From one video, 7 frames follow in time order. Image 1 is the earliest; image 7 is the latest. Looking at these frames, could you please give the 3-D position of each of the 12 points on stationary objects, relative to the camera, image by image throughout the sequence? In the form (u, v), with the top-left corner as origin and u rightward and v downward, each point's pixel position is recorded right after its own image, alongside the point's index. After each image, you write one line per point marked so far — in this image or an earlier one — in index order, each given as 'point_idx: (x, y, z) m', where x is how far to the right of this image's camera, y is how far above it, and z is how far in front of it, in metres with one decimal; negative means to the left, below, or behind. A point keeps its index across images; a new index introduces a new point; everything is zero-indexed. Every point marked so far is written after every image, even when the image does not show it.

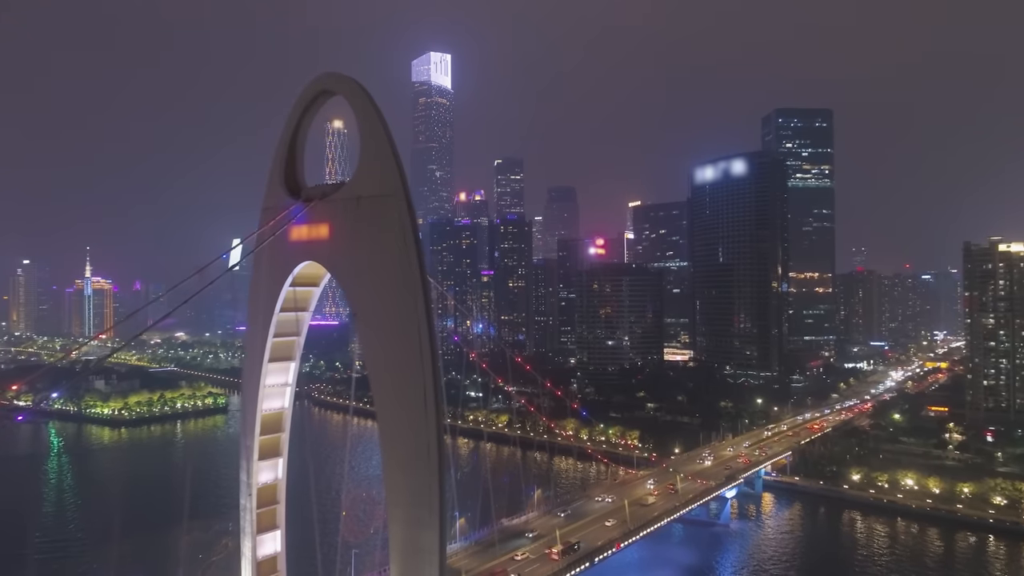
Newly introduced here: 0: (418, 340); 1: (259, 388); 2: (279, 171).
0: (-0.8, -0.4, +5.5) m
1: (-2.5, -1.0, +6.6) m
2: (-2.3, +1.1, +6.6) m
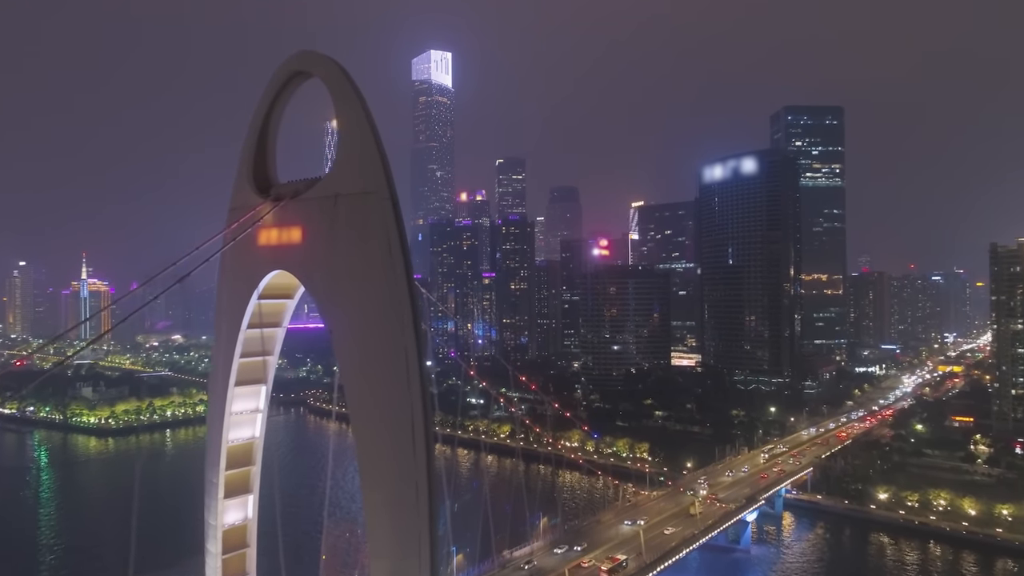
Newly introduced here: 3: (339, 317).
0: (-0.7, -0.5, +4.6) m
1: (-2.4, -1.1, +5.7) m
2: (-2.3, +1.0, +5.8) m
3: (-1.3, -0.2, +4.9) m
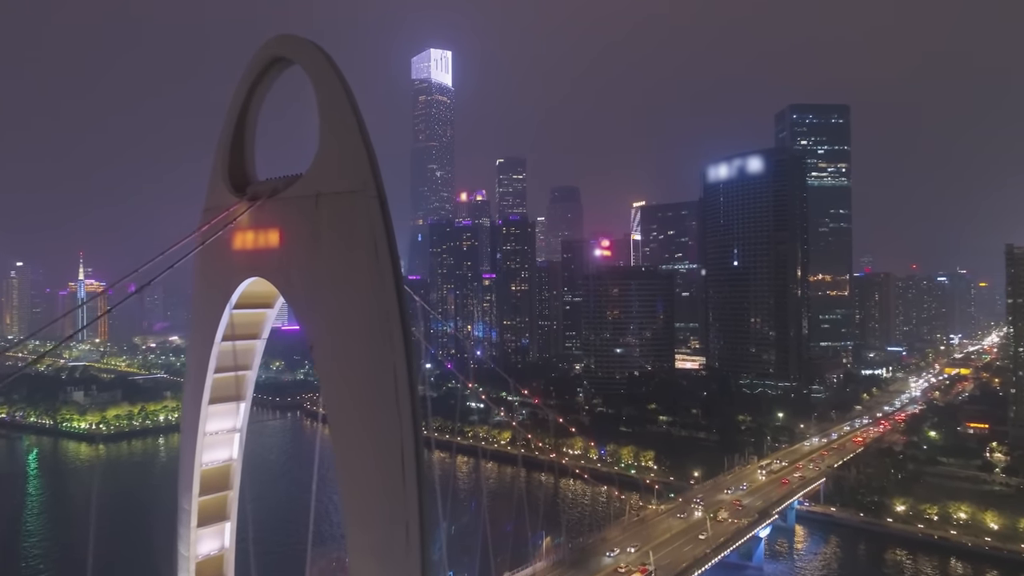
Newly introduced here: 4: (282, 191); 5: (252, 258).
0: (-0.7, -0.6, +4.1) m
1: (-2.4, -1.2, +5.2) m
2: (-2.3, +1.0, +5.3) m
3: (-1.3, -0.3, +4.4) m
4: (-1.6, +0.7, +4.7) m
5: (-1.9, +0.2, +4.8) m
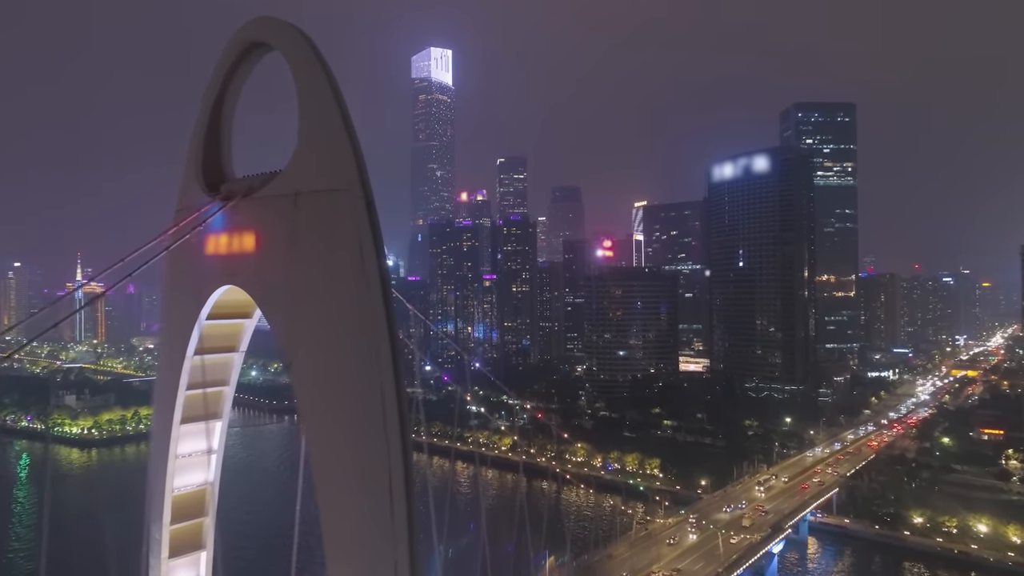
0: (-0.7, -0.6, +3.6) m
1: (-2.4, -1.2, +4.7) m
2: (-2.3, +0.9, +4.8) m
3: (-1.2, -0.3, +4.0) m
4: (-1.6, +0.6, +4.3) m
5: (-1.8, +0.2, +4.4) m
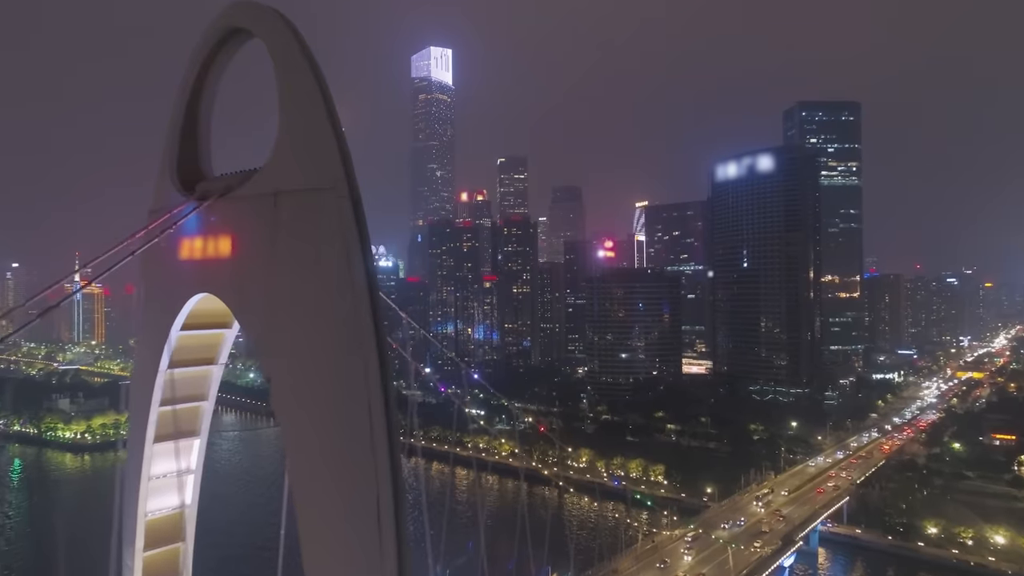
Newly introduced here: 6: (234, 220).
0: (-0.7, -0.7, +3.3) m
1: (-2.4, -1.3, +4.3) m
2: (-2.2, +0.8, +4.4) m
3: (-1.2, -0.4, +3.6) m
4: (-1.6, +0.6, +3.9) m
5: (-1.8, +0.1, +4.0) m
6: (-1.6, +0.4, +3.8) m
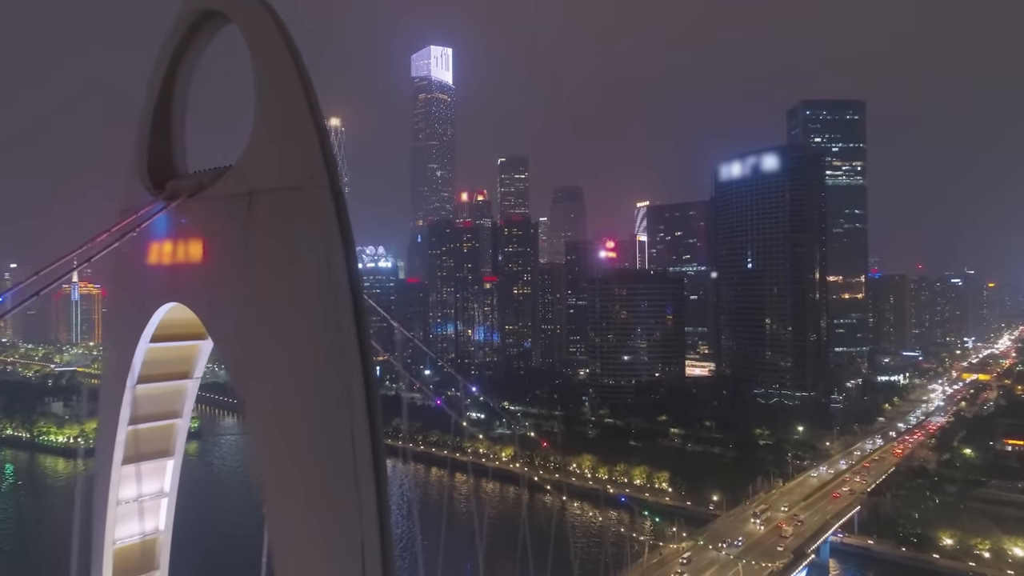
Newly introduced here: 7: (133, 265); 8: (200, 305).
0: (-0.7, -0.7, +2.9) m
1: (-2.4, -1.3, +4.0) m
2: (-2.2, +0.8, +4.1) m
3: (-1.2, -0.4, +3.2) m
4: (-1.6, +0.5, +3.5) m
5: (-1.8, +0.1, +3.6) m
6: (-1.6, +0.3, +3.5) m
7: (-2.1, +0.1, +3.8) m
8: (-1.6, -0.1, +3.5) m
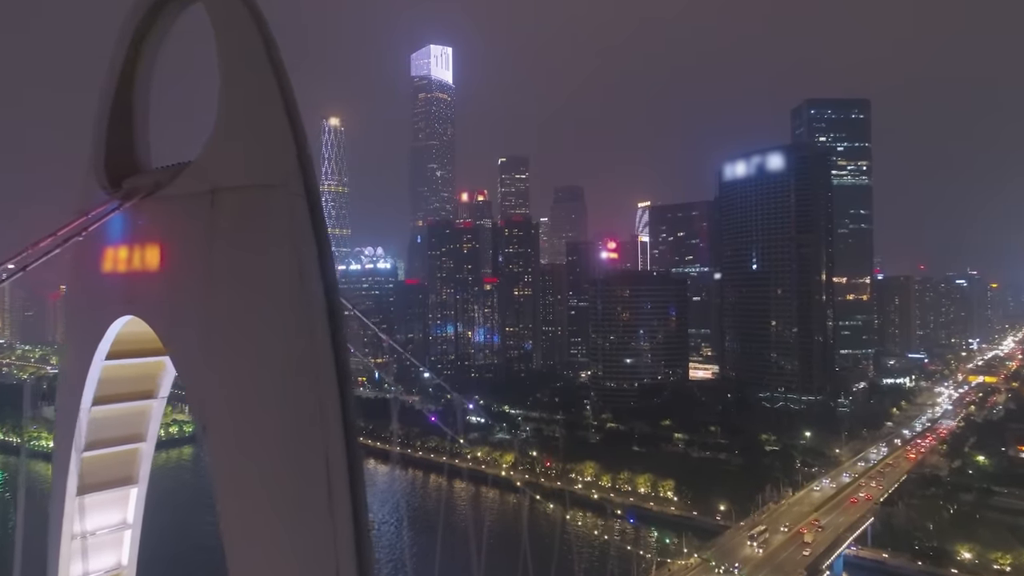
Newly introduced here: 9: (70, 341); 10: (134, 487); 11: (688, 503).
0: (-0.7, -0.8, +2.5) m
1: (-2.4, -1.4, +3.6) m
2: (-2.2, +0.7, +3.6) m
3: (-1.2, -0.5, +2.8) m
4: (-1.6, +0.5, +3.1) m
5: (-1.8, 0.0, +3.2) m
6: (-1.6, +0.3, +3.0) m
7: (-2.1, +0.1, +3.4) m
8: (-1.6, -0.1, +3.1) m
9: (-2.3, -0.3, +3.5) m
10: (-2.2, -1.1, +3.9) m
11: (+3.7, -4.5, +14.0) m
